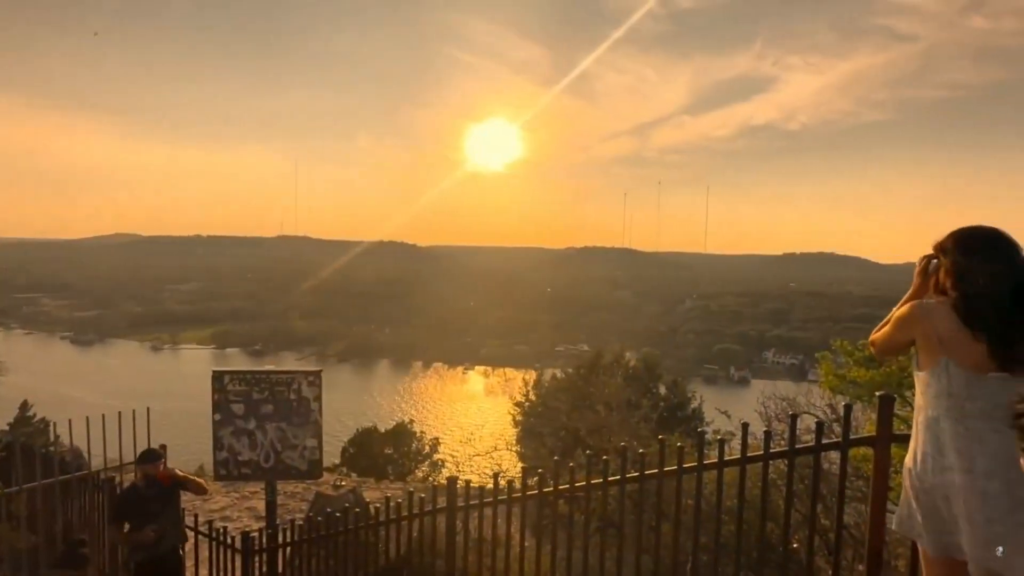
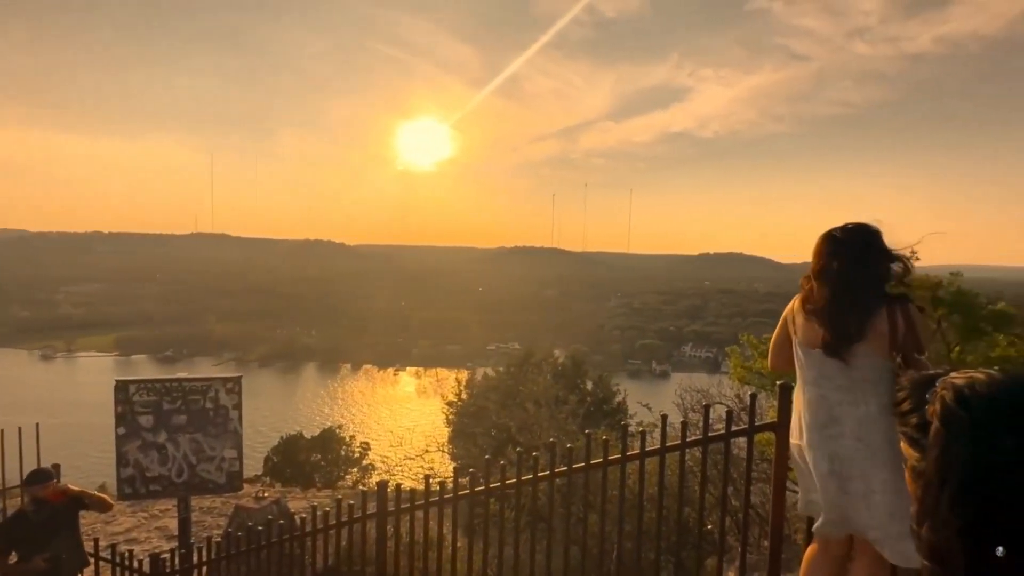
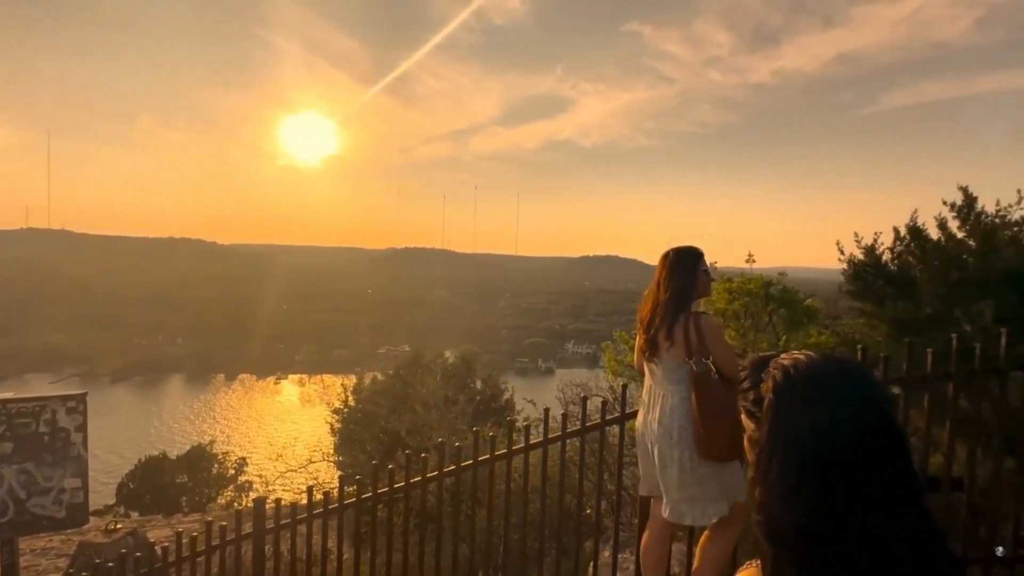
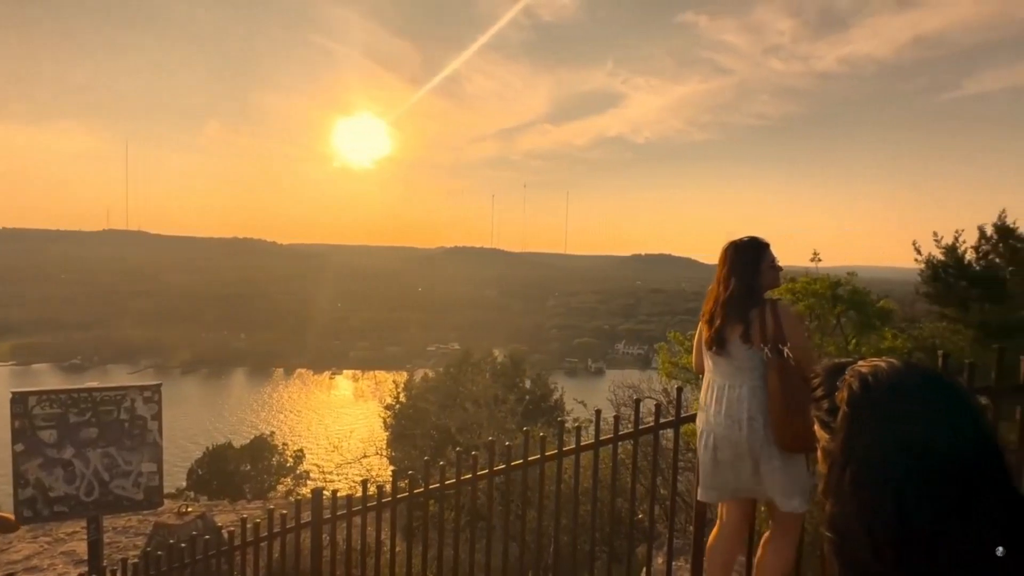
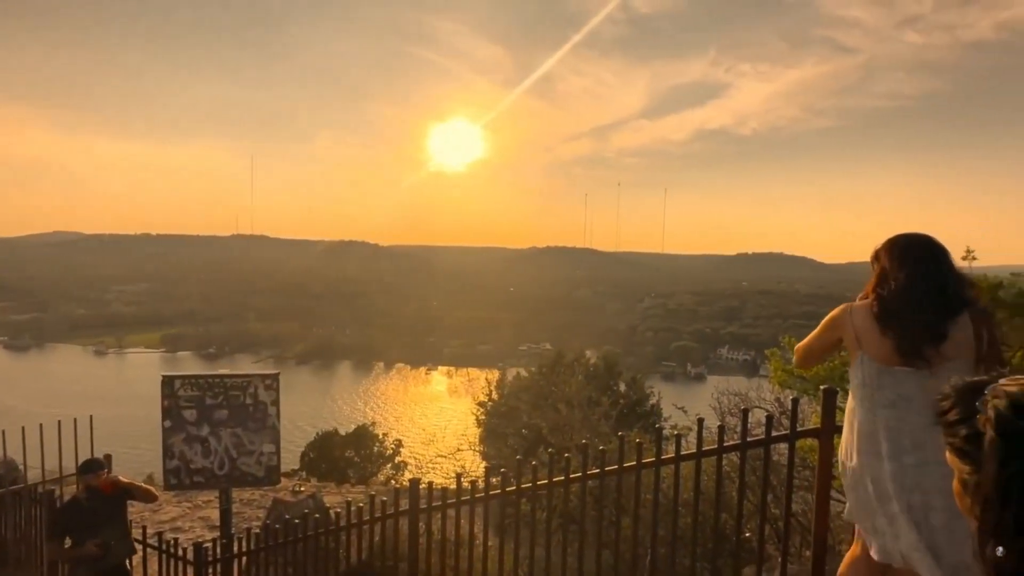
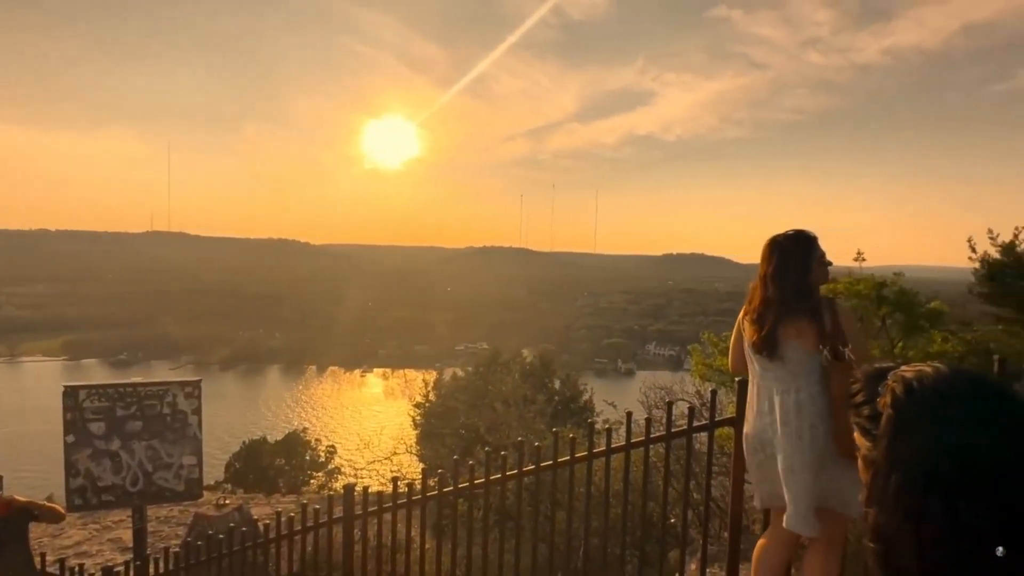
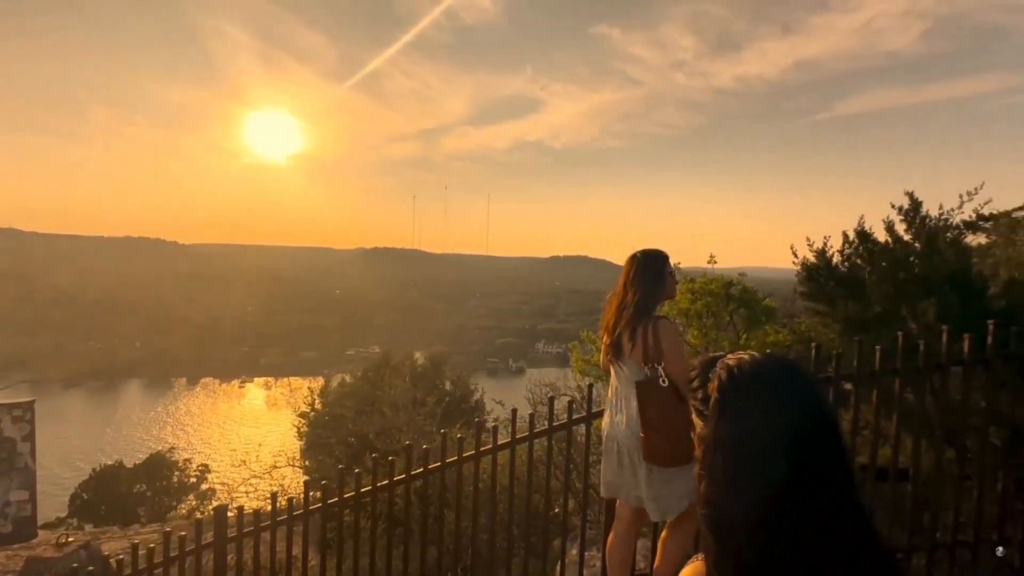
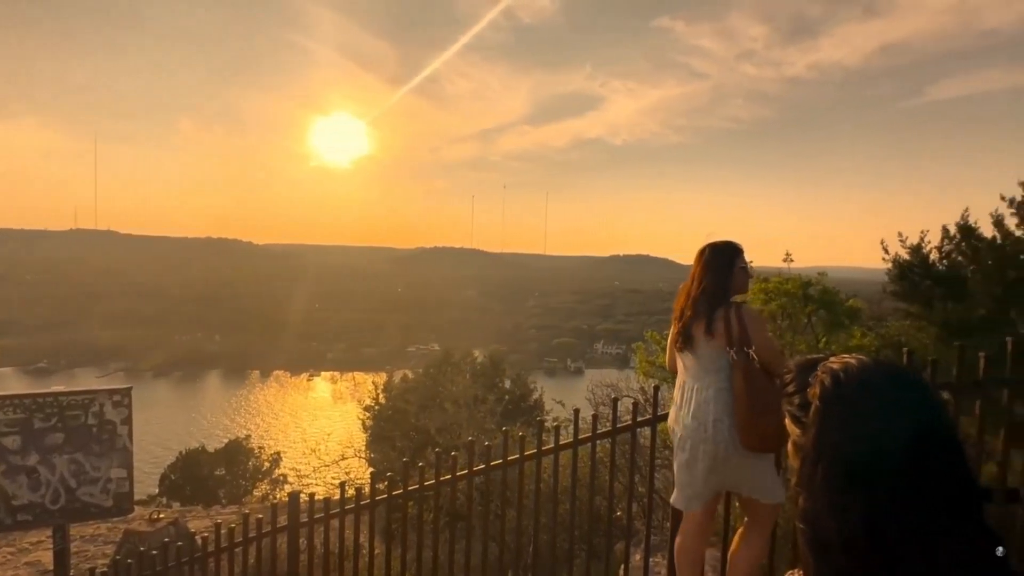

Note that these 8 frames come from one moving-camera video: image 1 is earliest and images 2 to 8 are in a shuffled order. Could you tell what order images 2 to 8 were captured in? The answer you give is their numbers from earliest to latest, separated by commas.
5, 2, 6, 4, 8, 3, 7
